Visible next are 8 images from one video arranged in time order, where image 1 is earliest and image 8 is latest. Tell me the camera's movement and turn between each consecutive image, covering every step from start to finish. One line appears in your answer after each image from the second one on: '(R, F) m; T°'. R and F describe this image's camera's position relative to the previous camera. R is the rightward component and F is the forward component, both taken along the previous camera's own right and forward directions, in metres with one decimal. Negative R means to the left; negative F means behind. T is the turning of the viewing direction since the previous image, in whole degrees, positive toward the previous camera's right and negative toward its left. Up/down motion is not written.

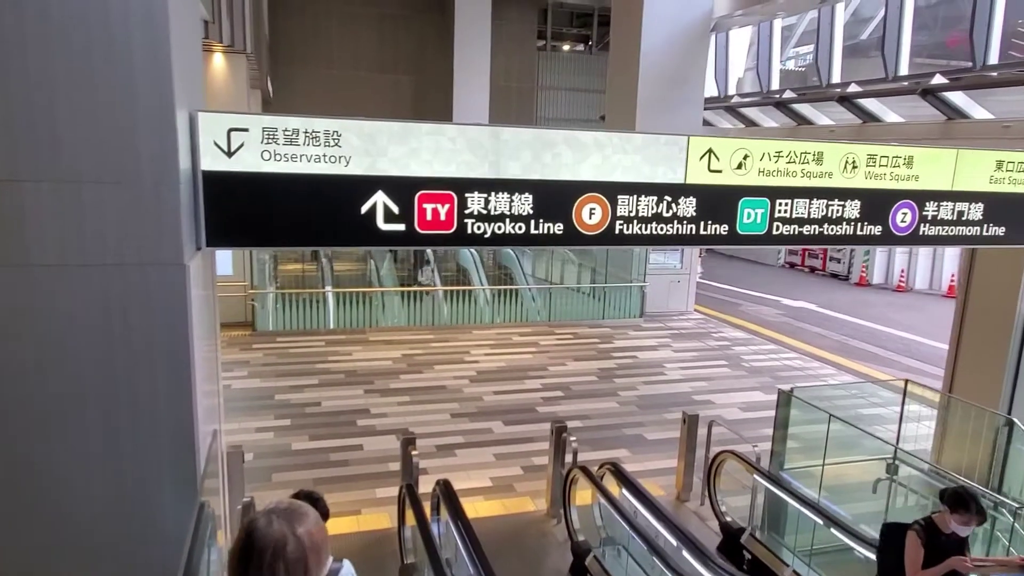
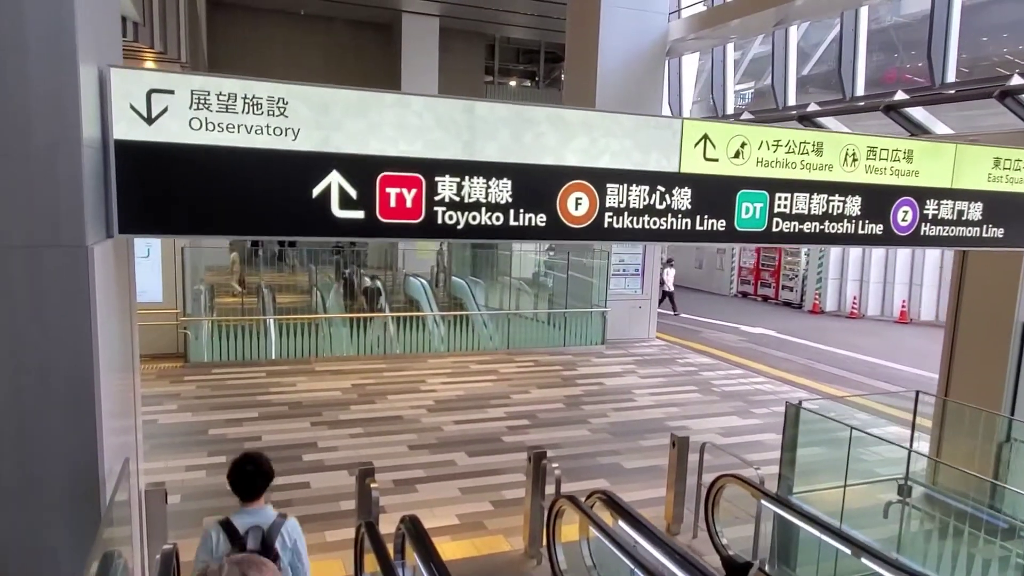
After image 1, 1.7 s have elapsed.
(-0.2, +0.6) m; +4°
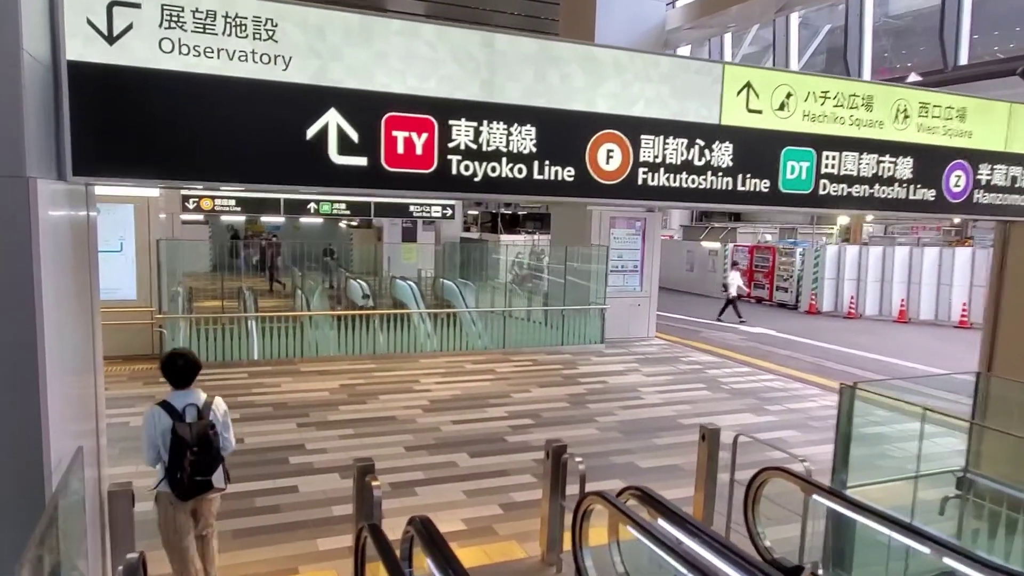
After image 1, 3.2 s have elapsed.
(-0.2, +0.5) m; +1°
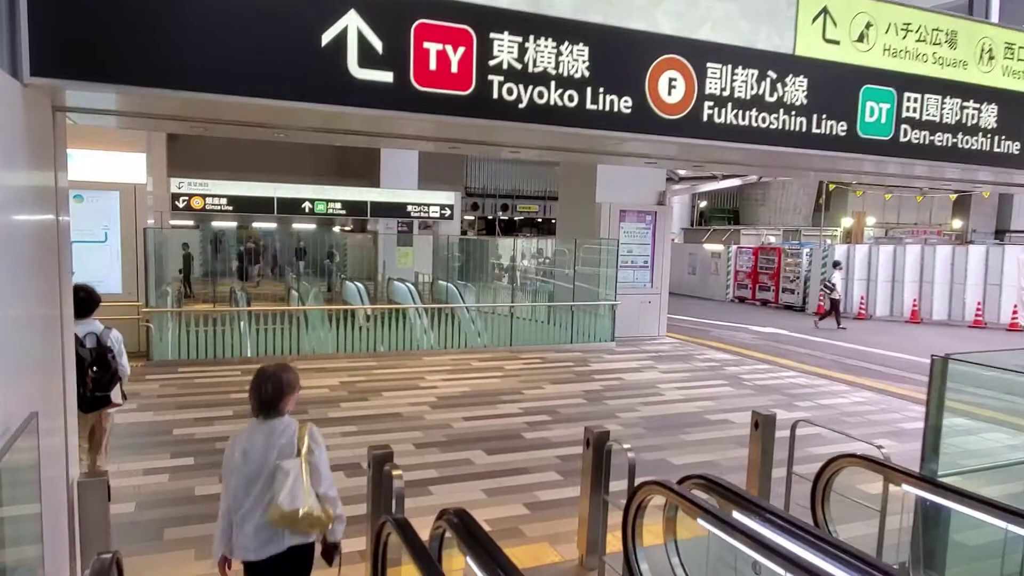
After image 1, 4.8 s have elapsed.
(-0.2, +0.5) m; +1°
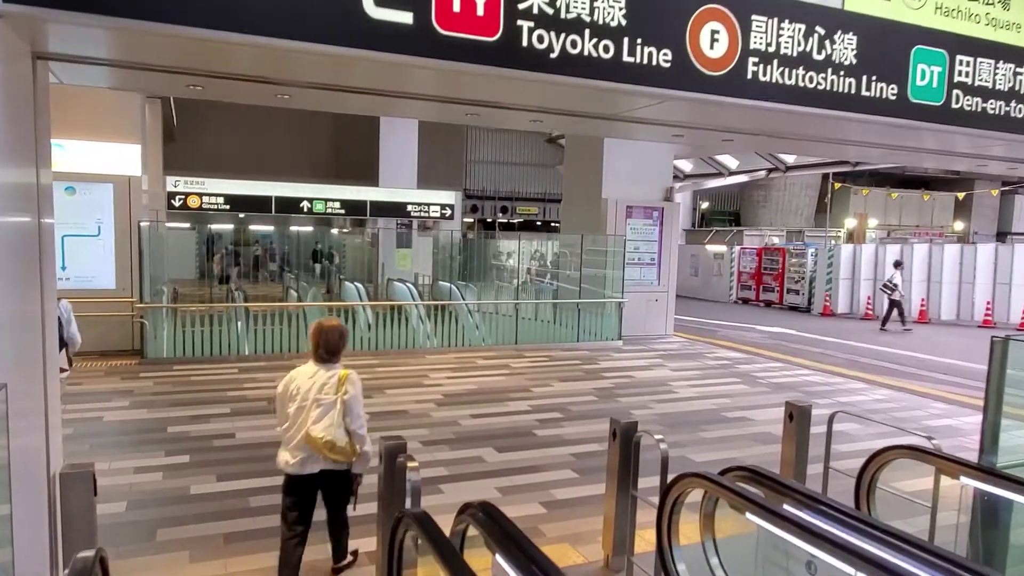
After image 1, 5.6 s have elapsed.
(-0.1, +0.3) m; 0°
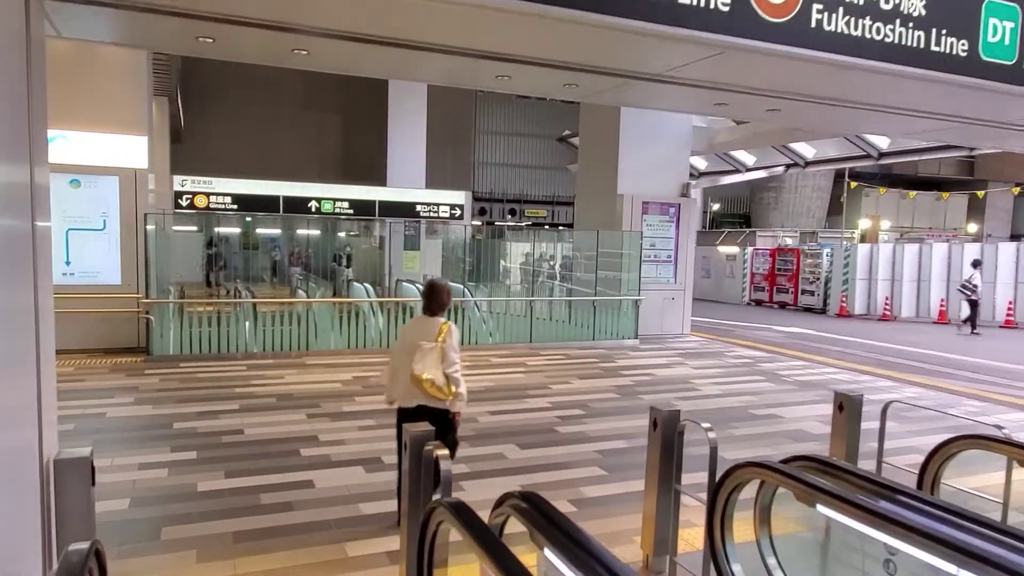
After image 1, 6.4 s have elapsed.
(-0.1, +0.2) m; 0°
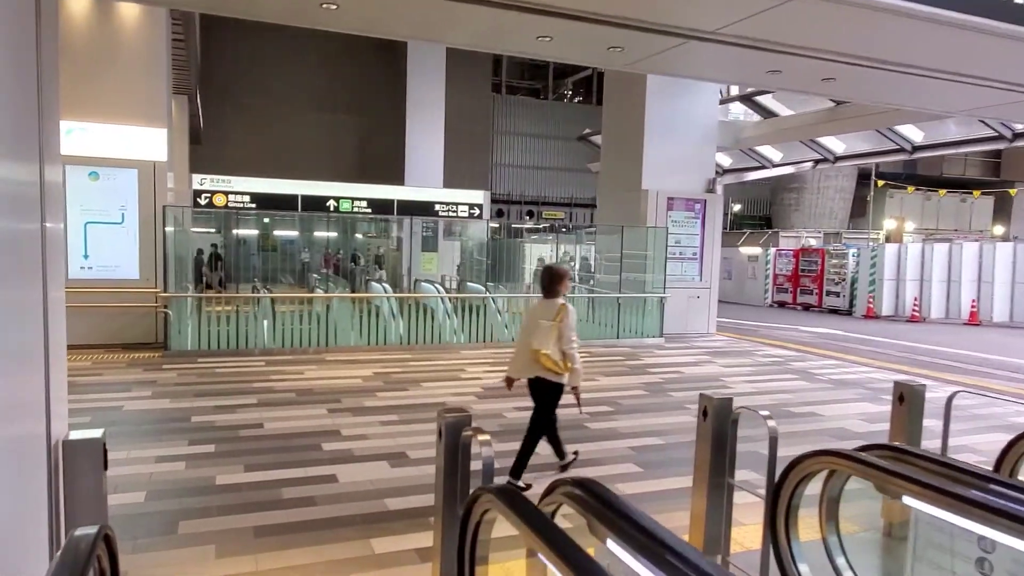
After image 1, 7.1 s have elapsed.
(-0.1, +0.2) m; -1°
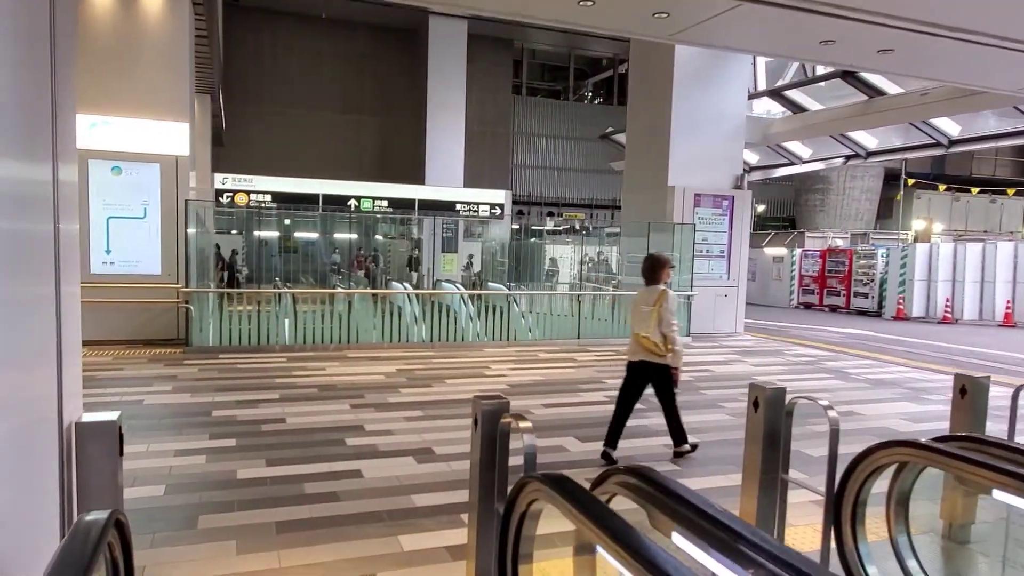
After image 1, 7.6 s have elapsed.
(-0.1, +0.2) m; -1°
